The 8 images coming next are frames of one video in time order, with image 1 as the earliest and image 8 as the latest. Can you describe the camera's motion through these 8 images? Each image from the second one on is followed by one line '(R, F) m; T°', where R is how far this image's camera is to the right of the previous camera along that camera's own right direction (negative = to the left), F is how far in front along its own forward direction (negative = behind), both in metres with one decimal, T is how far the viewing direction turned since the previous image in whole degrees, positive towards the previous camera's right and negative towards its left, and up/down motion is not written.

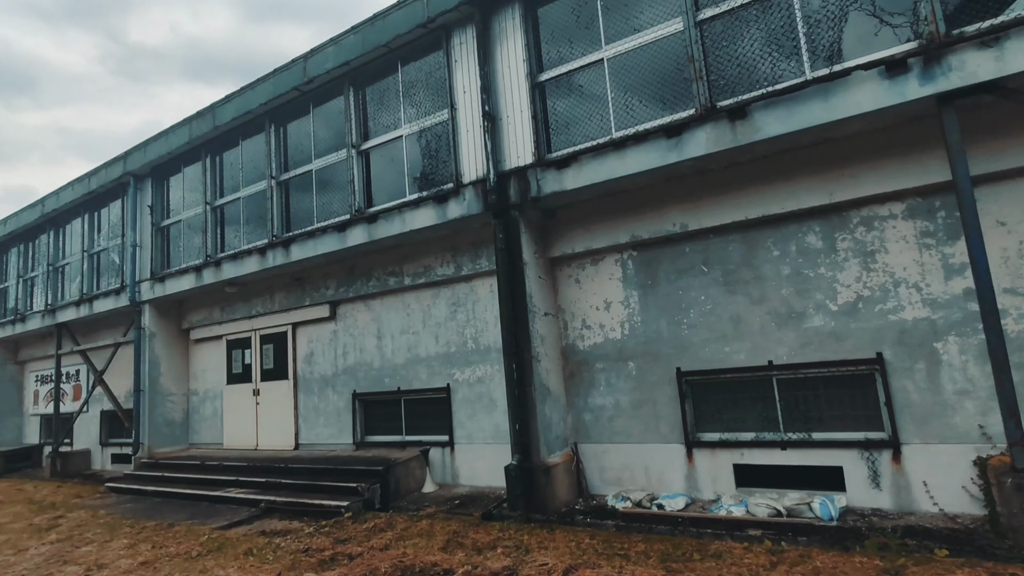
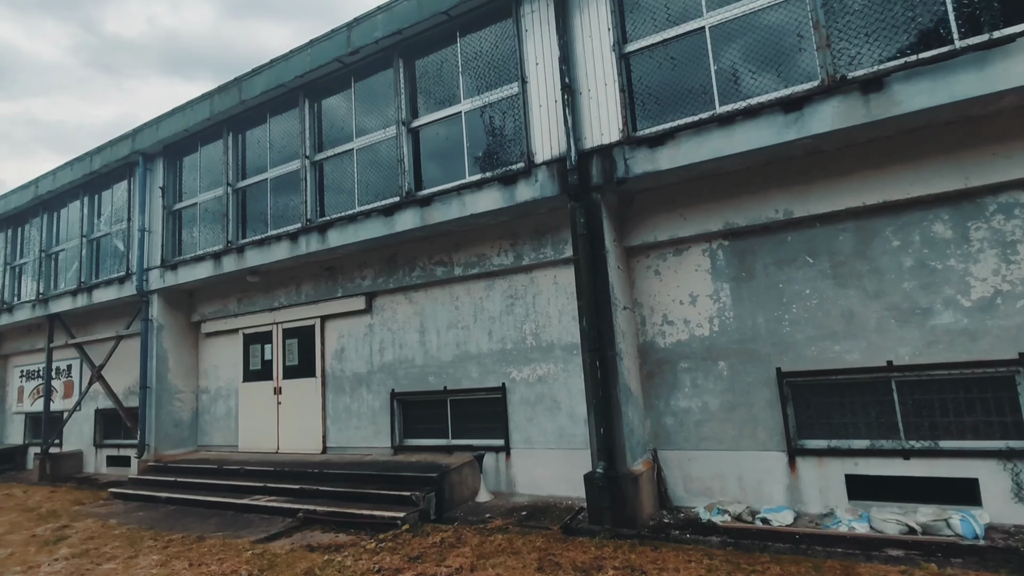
(-1.0, +0.6) m; +2°
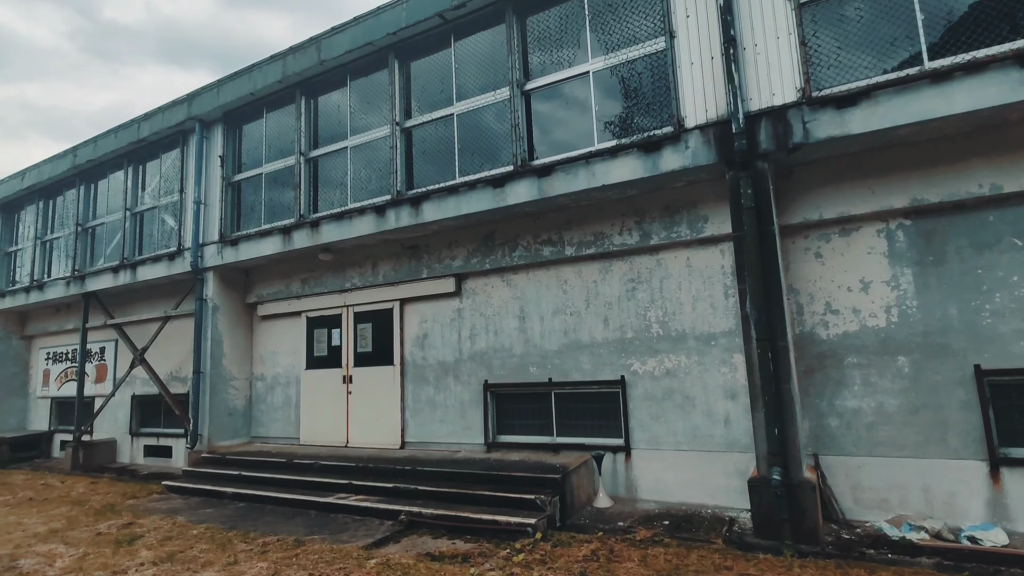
(-1.3, +0.7) m; 0°
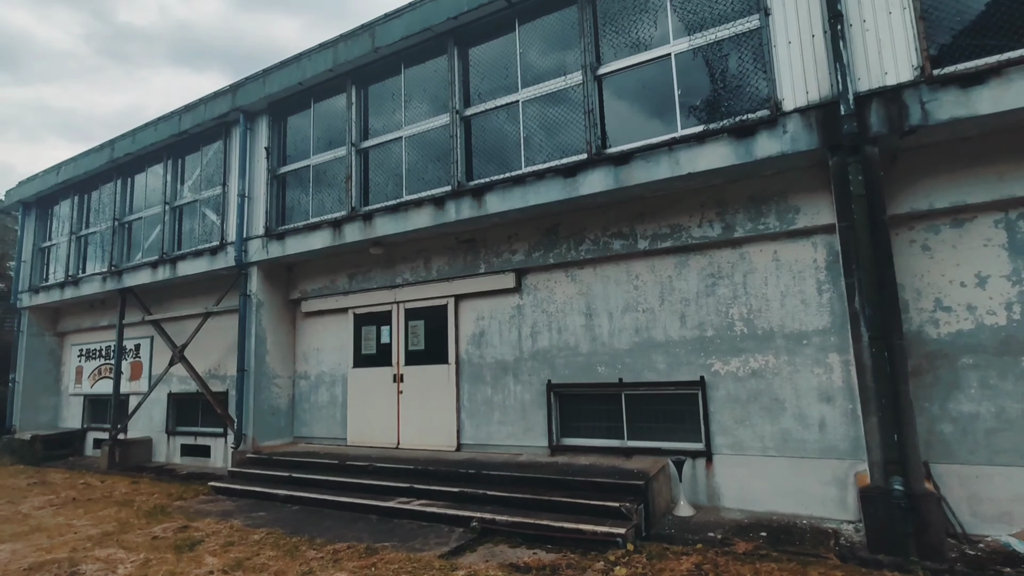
(-0.6, +0.3) m; -1°
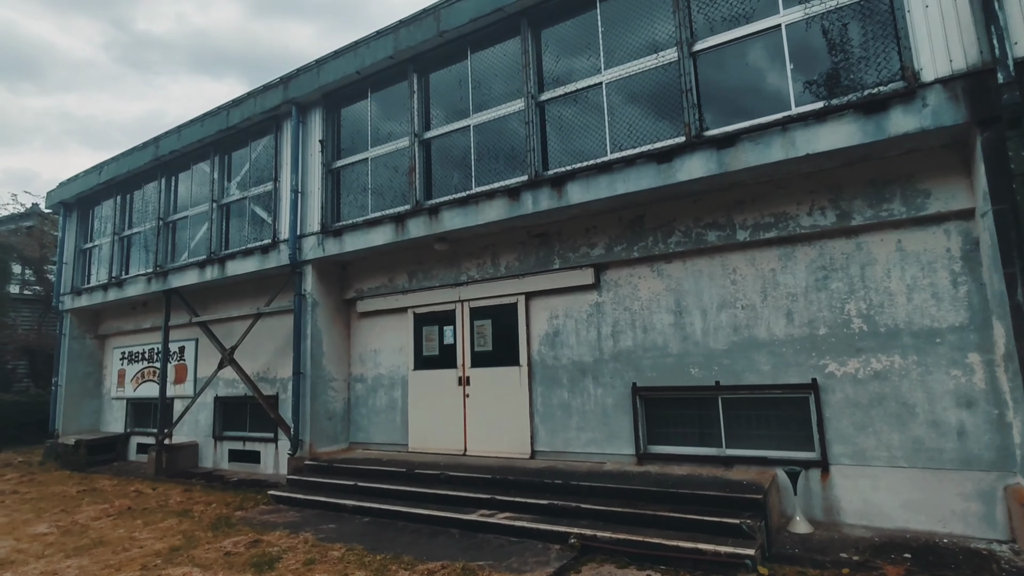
(-0.7, +0.4) m; -2°
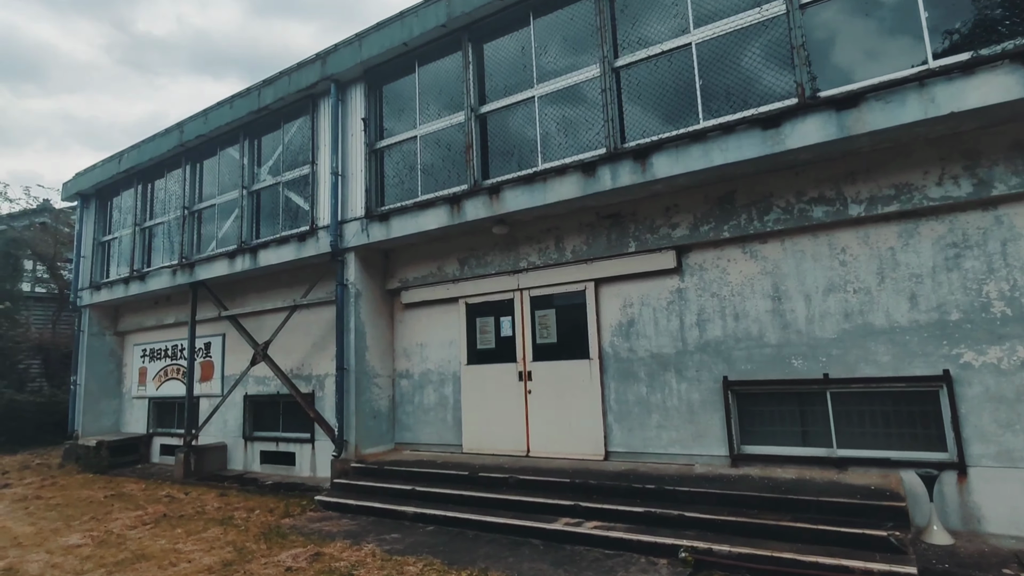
(-0.7, +0.6) m; 0°
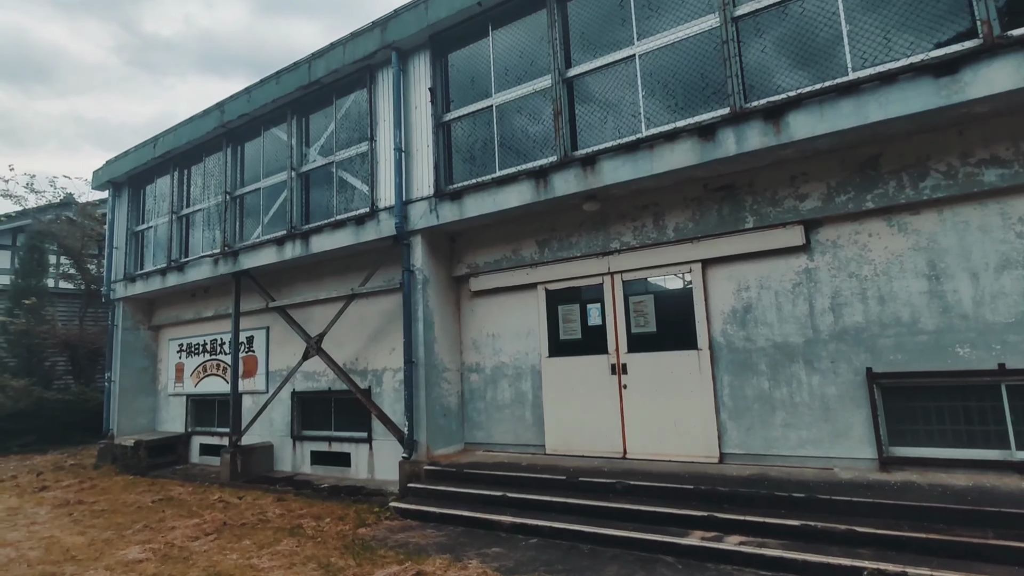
(-0.9, +0.6) m; -1°
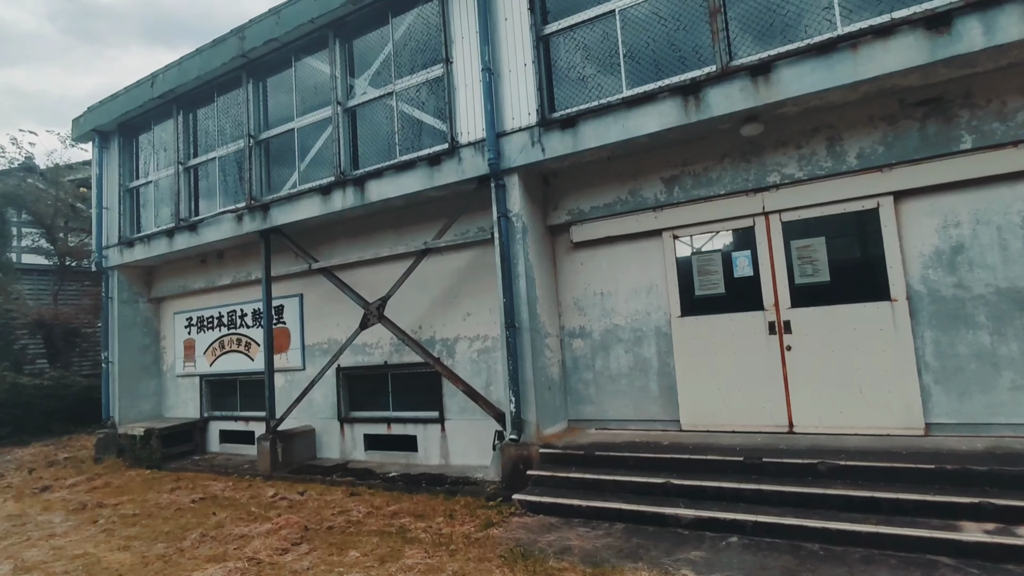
(-1.5, +1.1) m; +3°
